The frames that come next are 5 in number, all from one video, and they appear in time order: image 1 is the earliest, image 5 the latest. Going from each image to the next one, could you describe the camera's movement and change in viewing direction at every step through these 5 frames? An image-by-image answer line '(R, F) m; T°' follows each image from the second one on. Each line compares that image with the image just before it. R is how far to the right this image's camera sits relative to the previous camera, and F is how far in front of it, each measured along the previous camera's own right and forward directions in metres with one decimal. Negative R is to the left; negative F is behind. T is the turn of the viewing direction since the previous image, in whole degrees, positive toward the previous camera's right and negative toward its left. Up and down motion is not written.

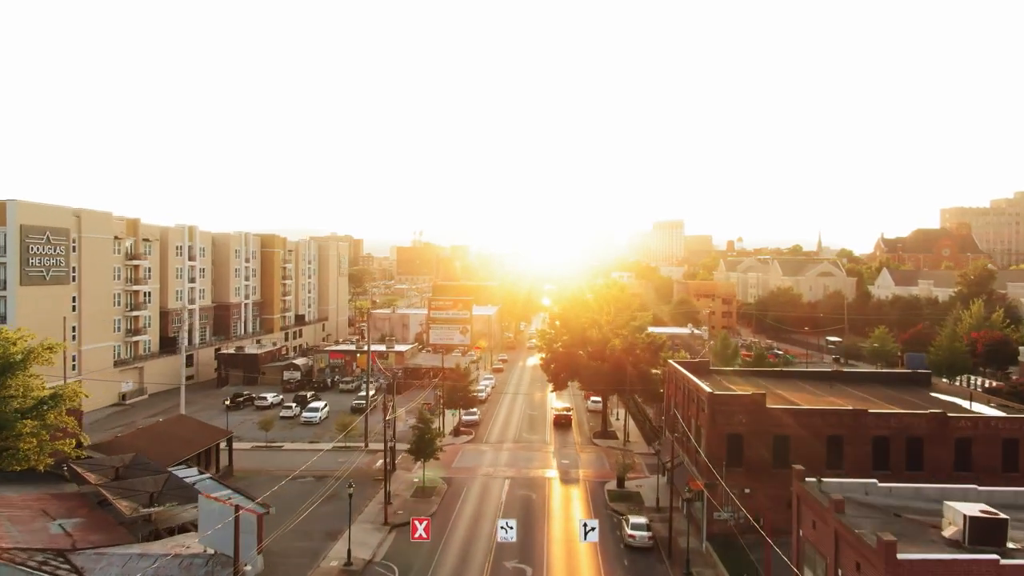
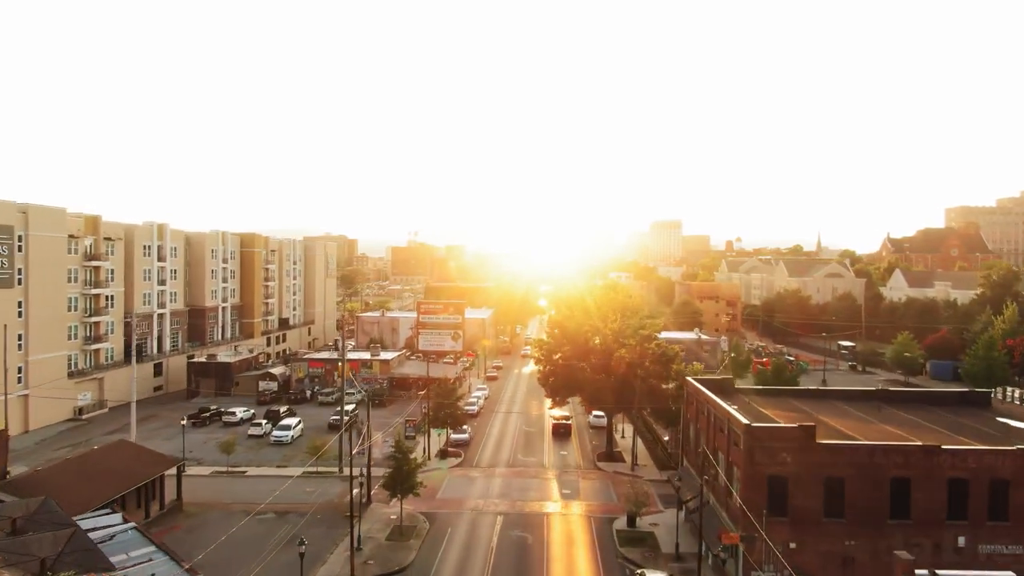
(+0.1, +4.4) m; 0°
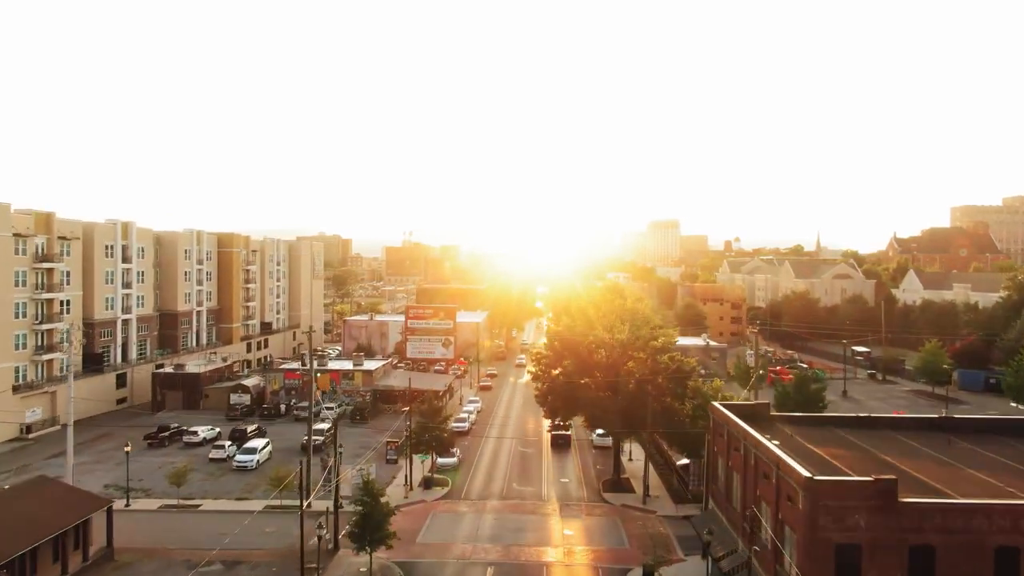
(+0.1, +4.4) m; 0°
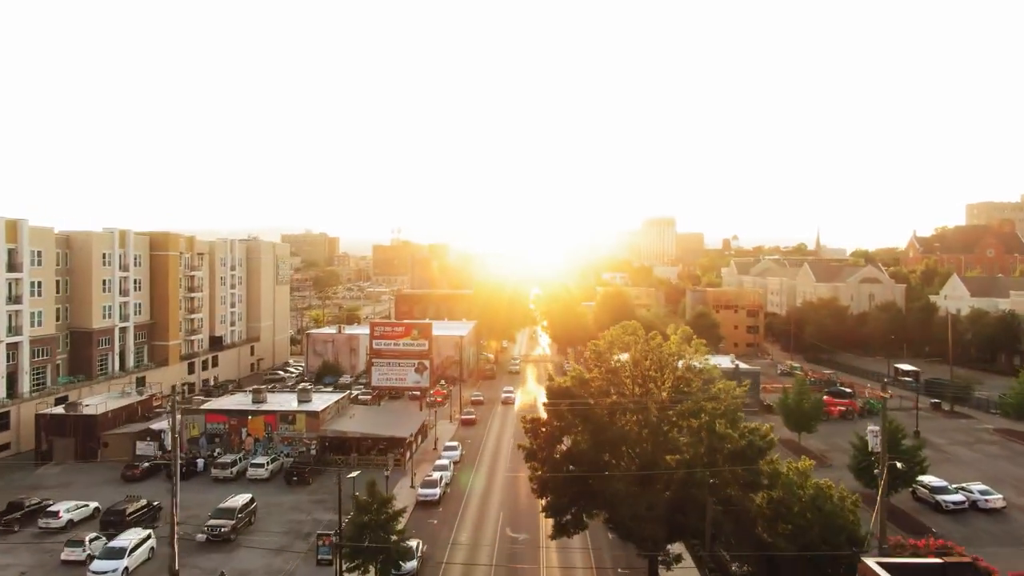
(+0.3, +10.9) m; +1°
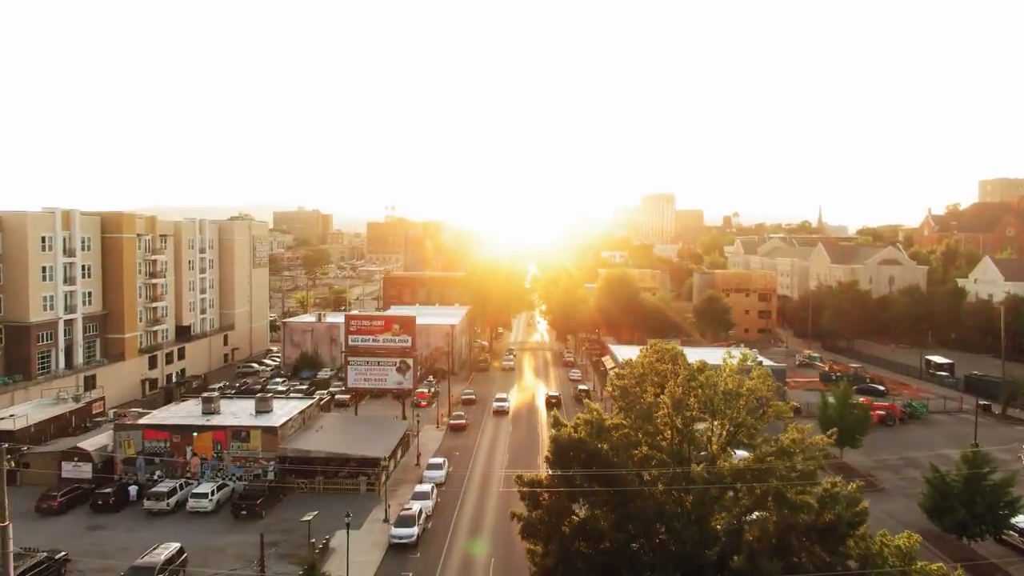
(+0.1, +6.0) m; 0°
